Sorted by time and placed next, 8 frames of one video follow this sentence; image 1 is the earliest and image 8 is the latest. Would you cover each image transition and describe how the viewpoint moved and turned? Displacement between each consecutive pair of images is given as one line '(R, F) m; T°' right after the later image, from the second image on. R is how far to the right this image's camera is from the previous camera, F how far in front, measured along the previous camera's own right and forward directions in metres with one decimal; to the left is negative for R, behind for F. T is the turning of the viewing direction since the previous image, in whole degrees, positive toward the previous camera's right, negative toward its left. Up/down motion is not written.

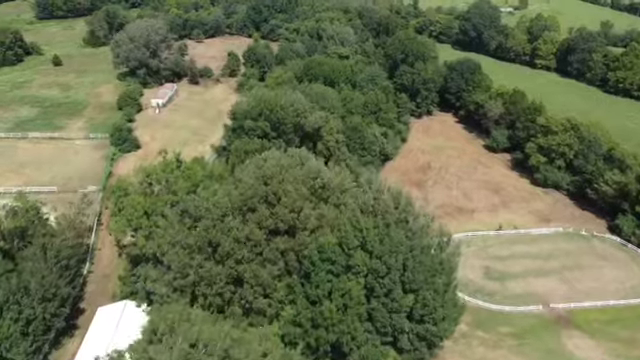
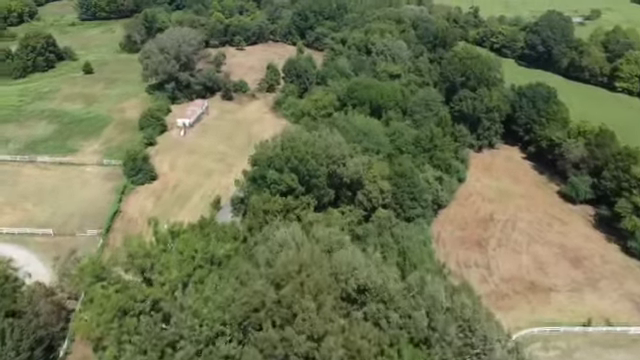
(+0.3, +10.9) m; -5°
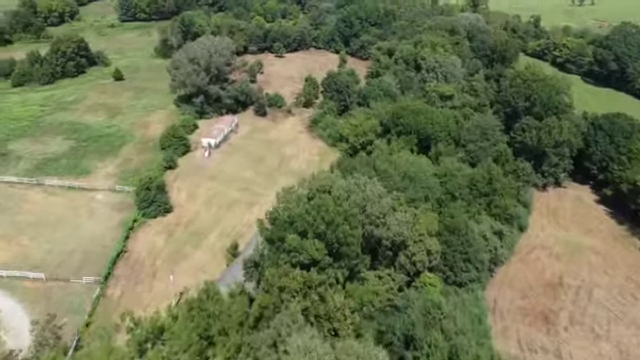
(+0.3, +8.7) m; -5°
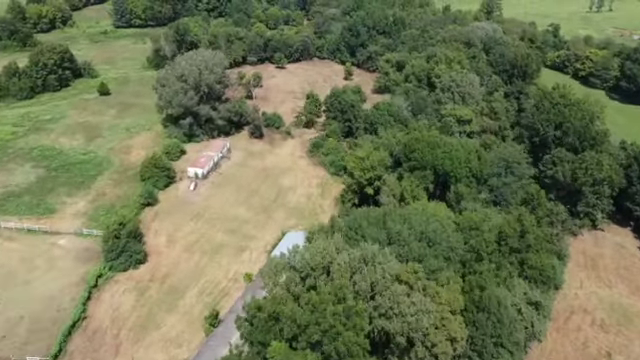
(+0.5, +8.6) m; -1°
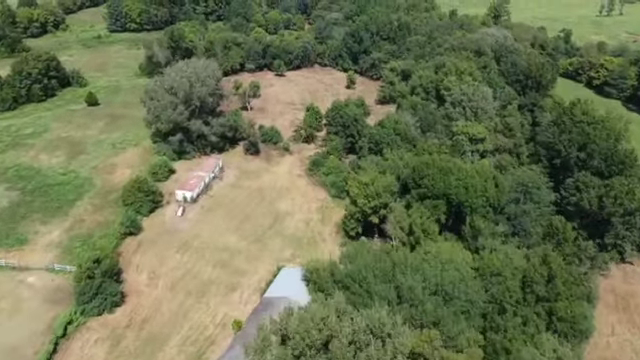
(+0.2, +5.5) m; 0°
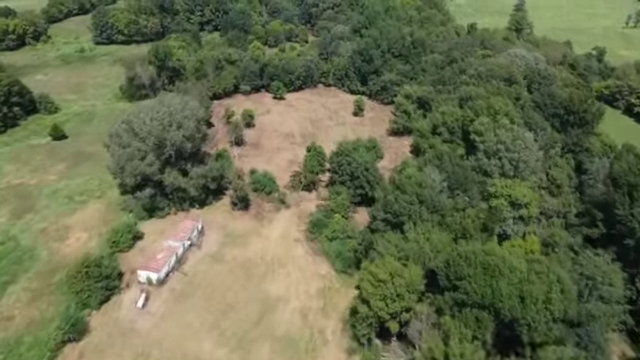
(+0.1, +12.9) m; 0°
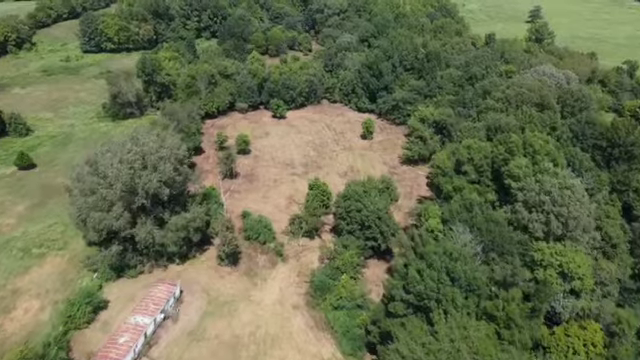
(-0.1, +9.7) m; 0°
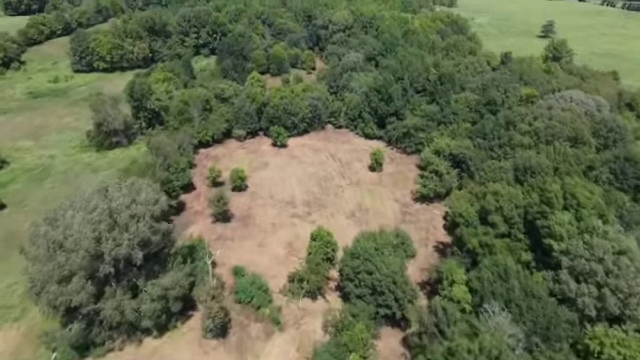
(+0.1, +7.7) m; -1°
